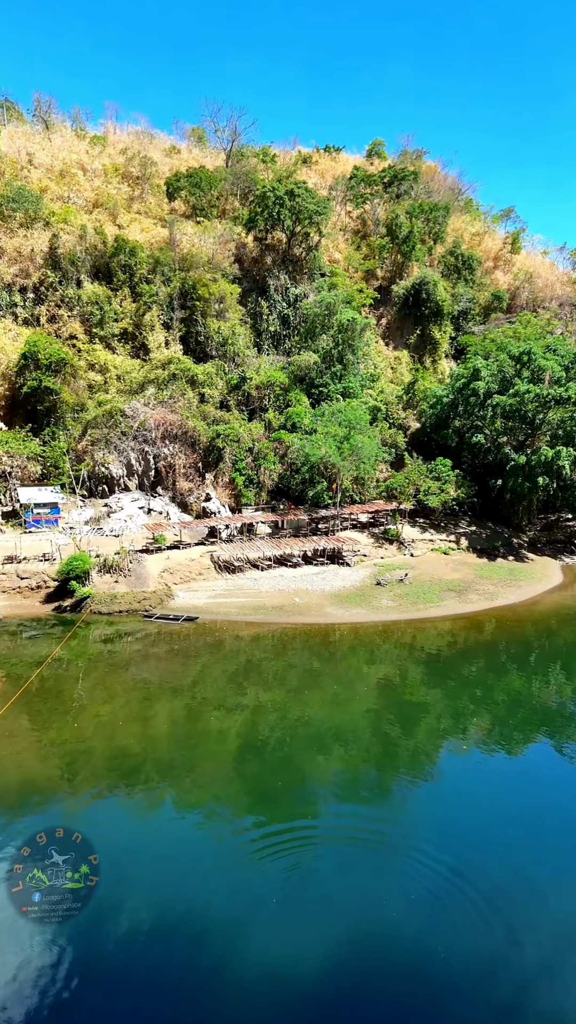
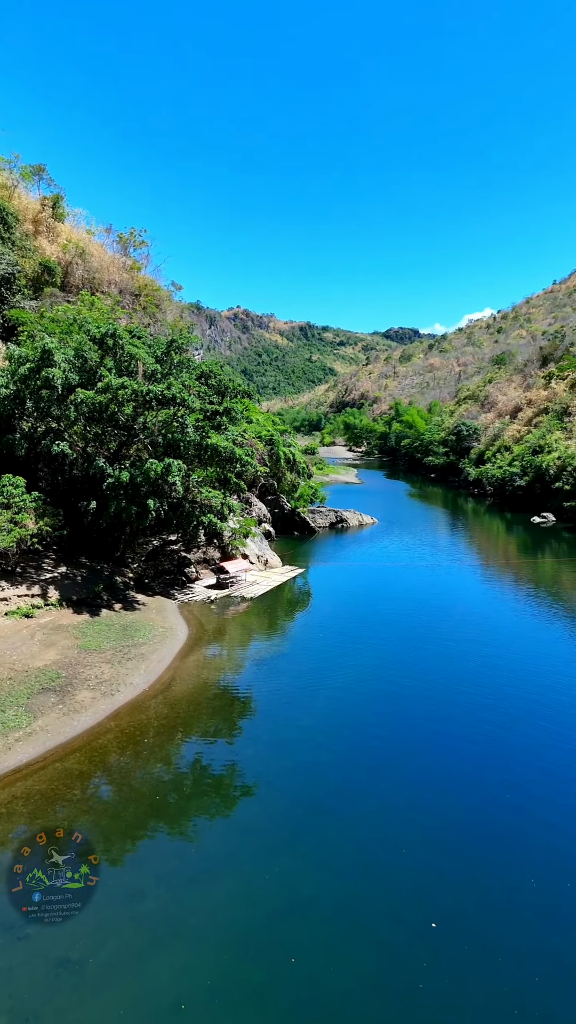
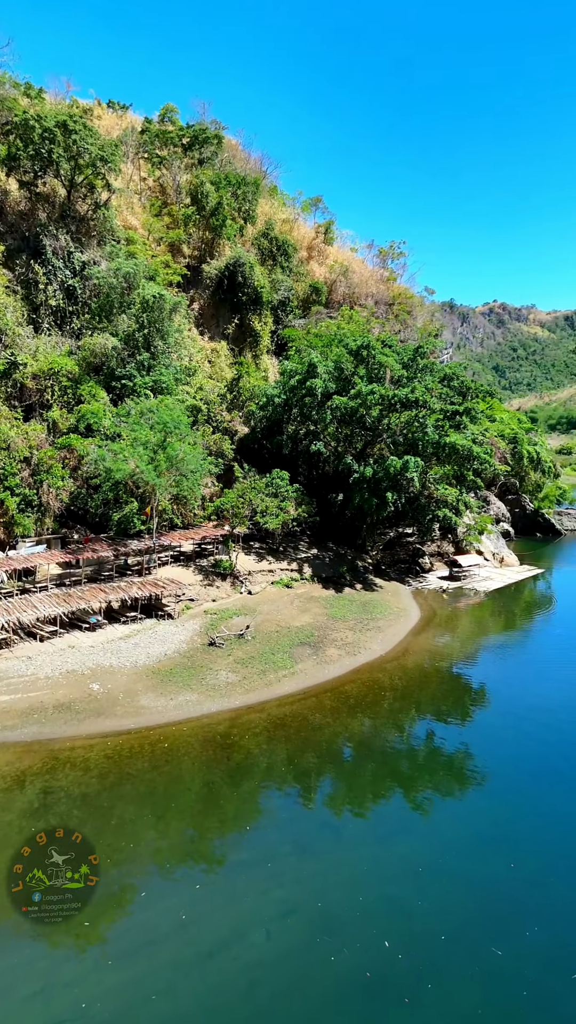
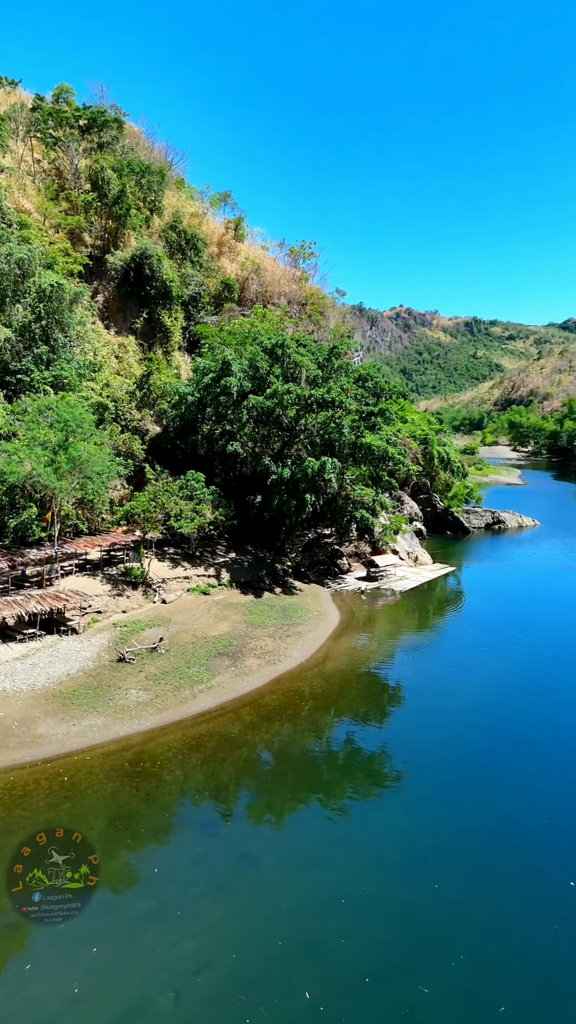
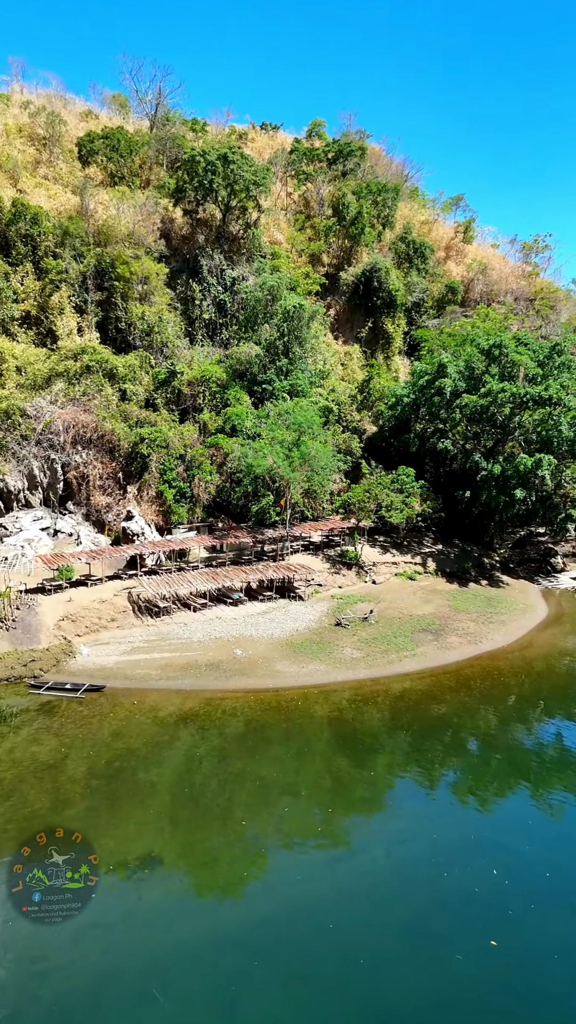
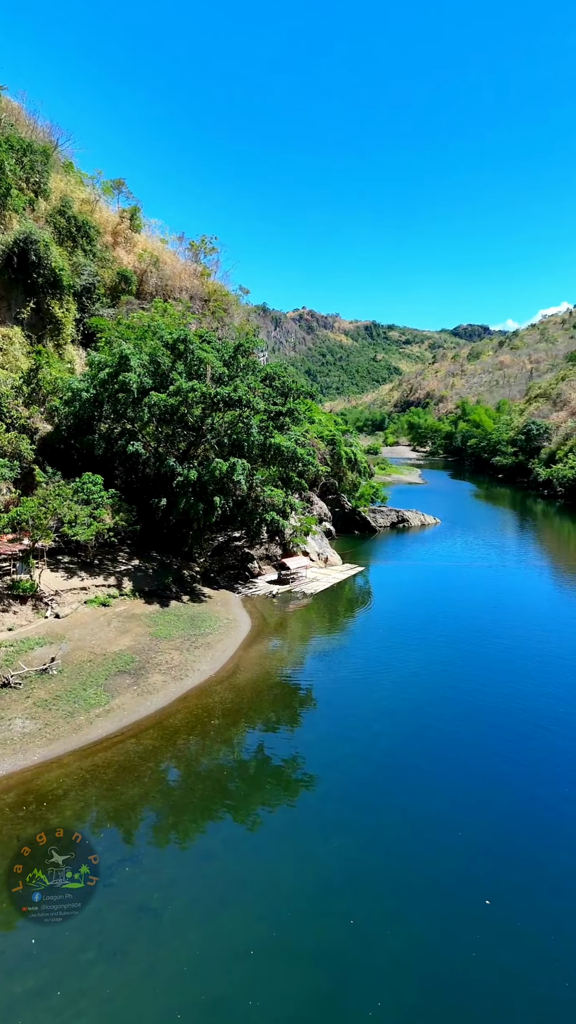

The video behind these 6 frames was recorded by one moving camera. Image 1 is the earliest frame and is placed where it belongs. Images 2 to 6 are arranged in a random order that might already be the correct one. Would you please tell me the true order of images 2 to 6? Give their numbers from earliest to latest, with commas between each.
5, 3, 4, 6, 2
